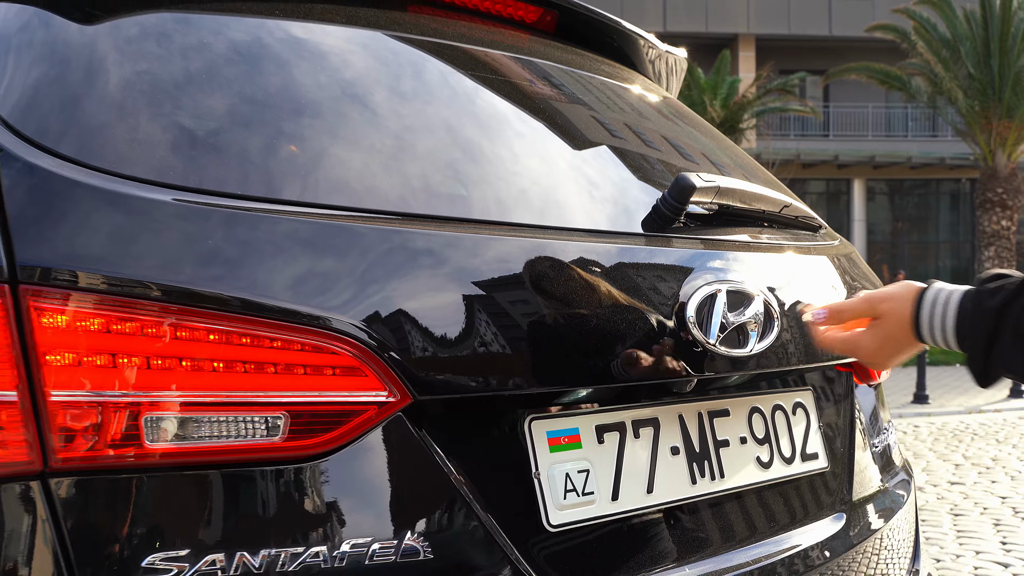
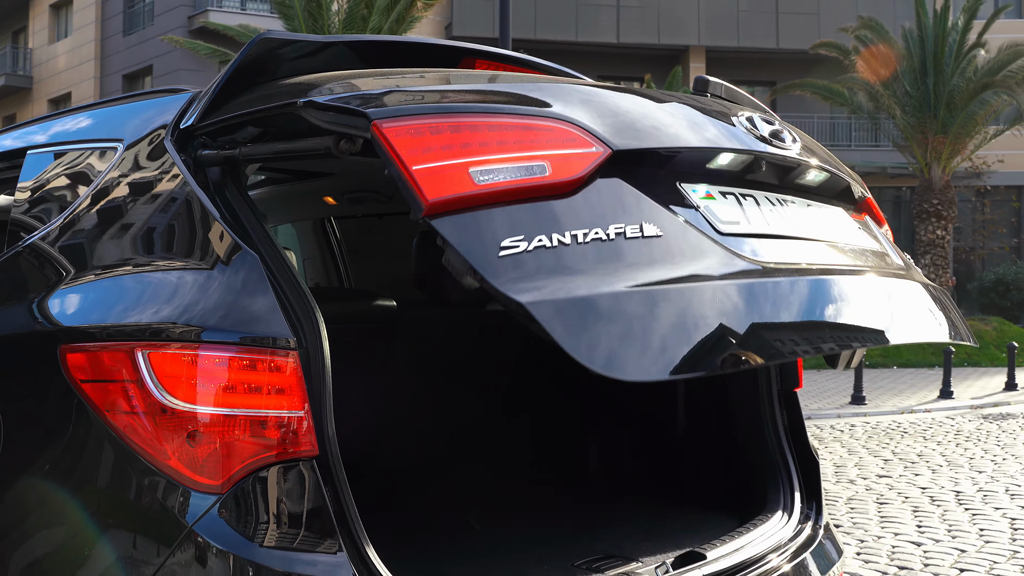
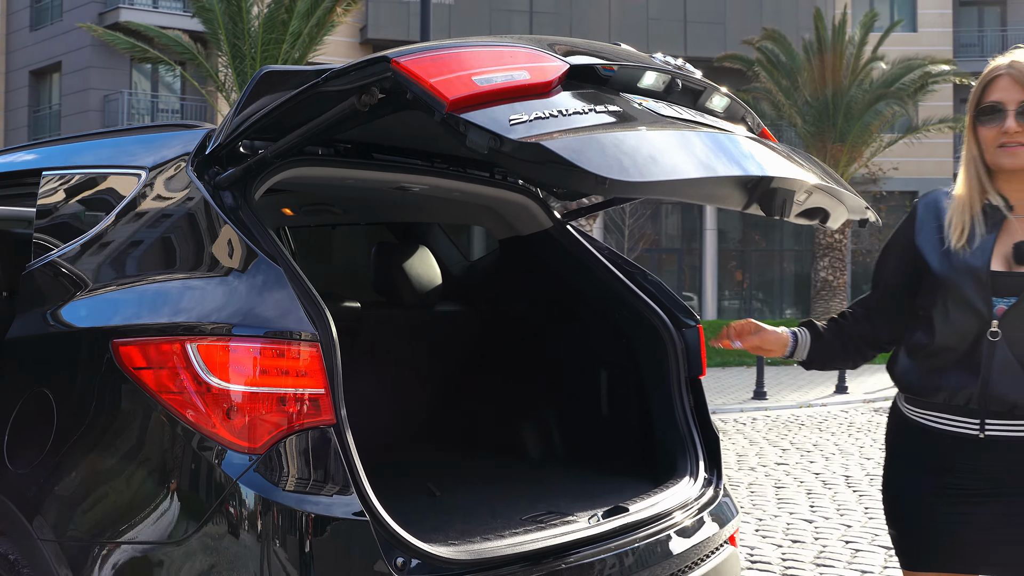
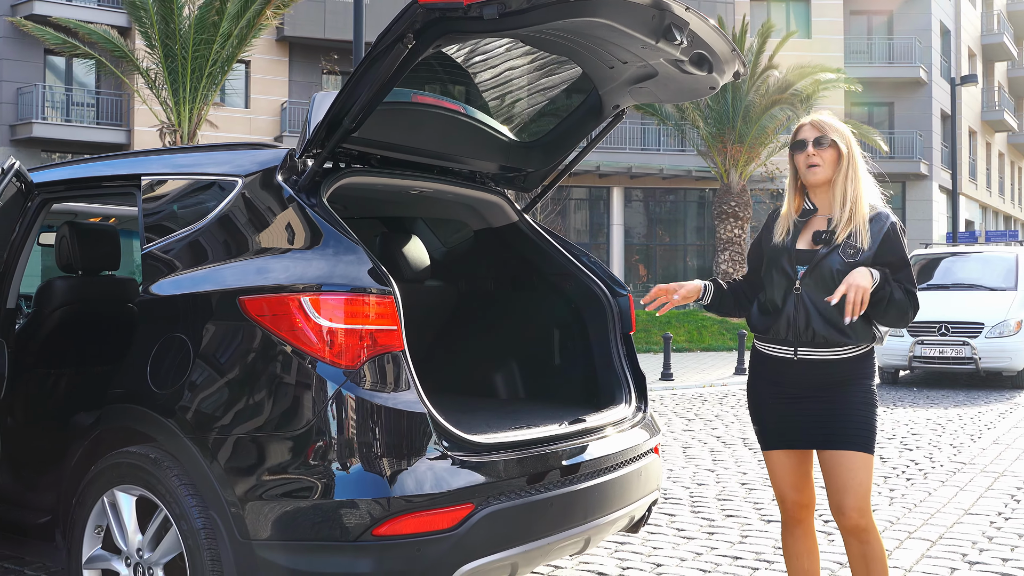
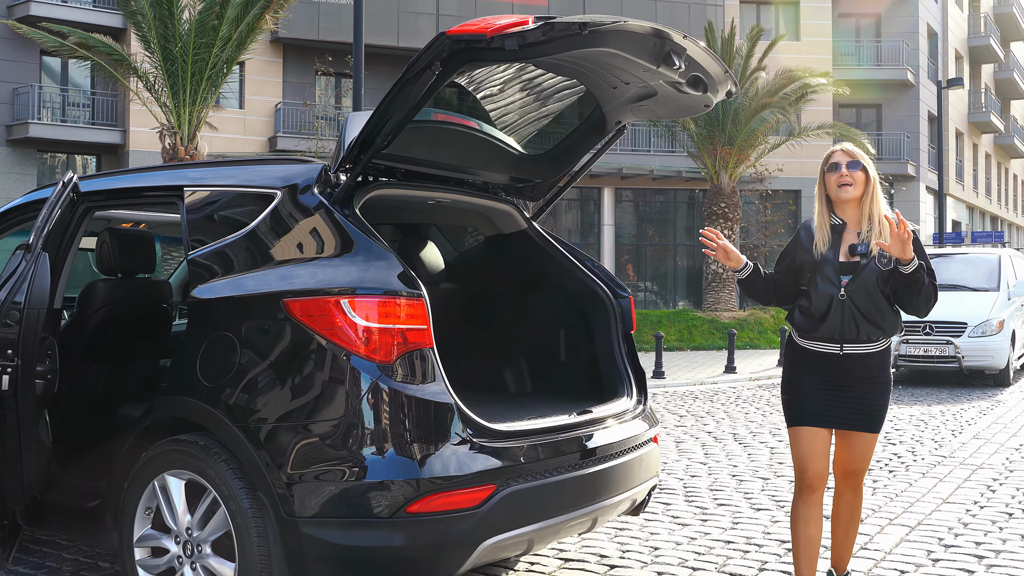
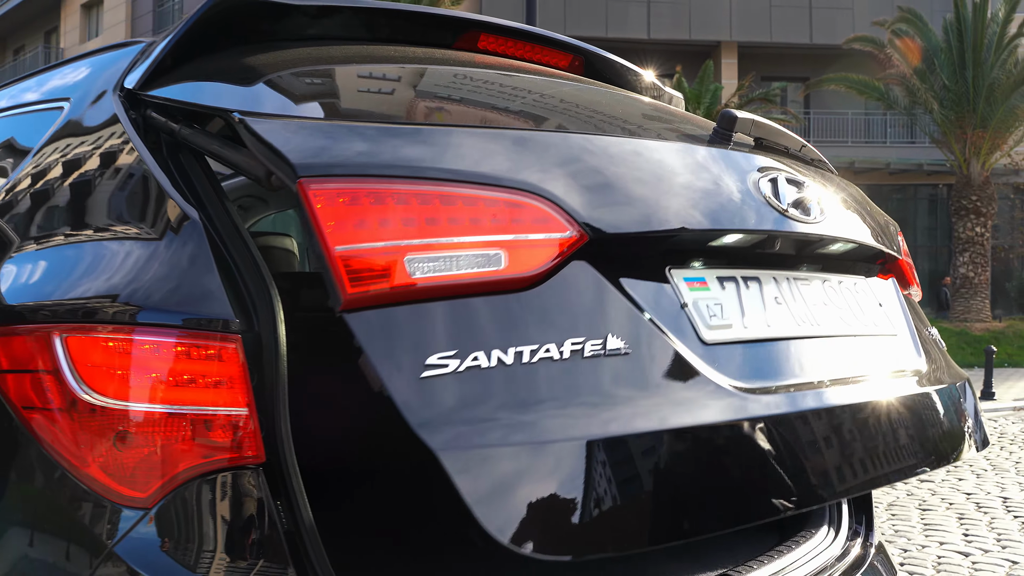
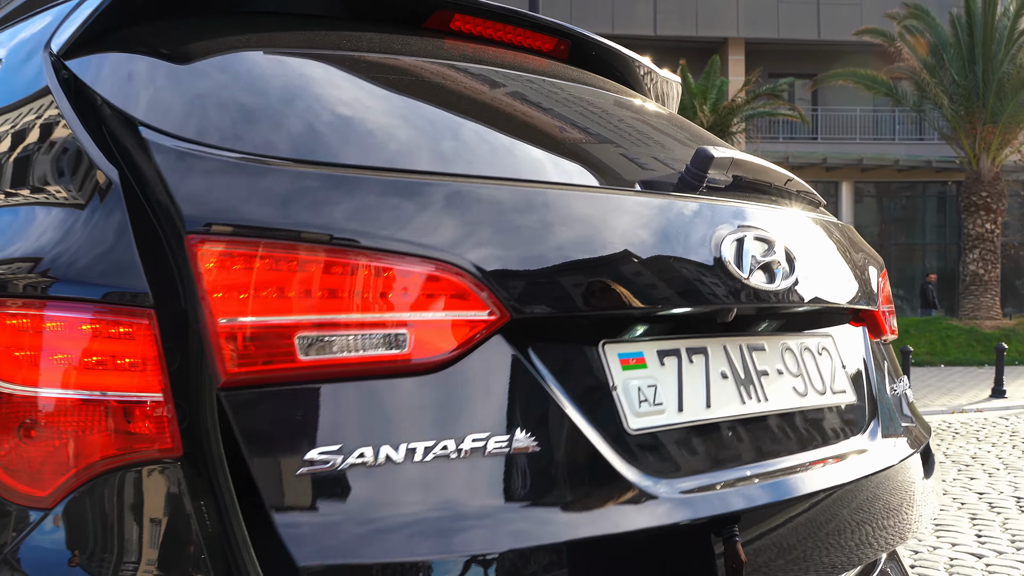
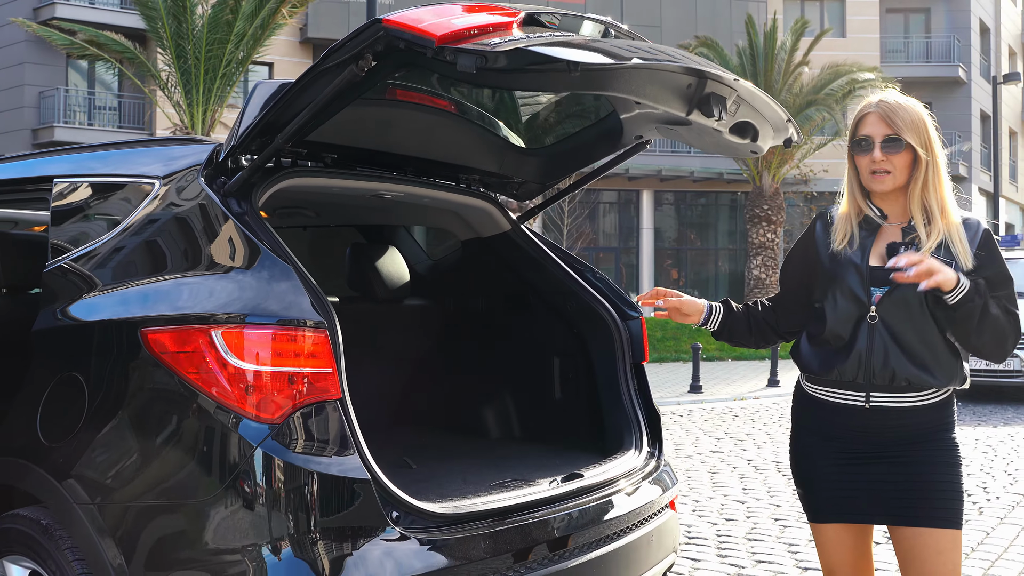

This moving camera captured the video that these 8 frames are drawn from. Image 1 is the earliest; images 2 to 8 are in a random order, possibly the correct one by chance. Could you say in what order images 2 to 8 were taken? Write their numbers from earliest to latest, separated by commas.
7, 6, 2, 3, 8, 4, 5
